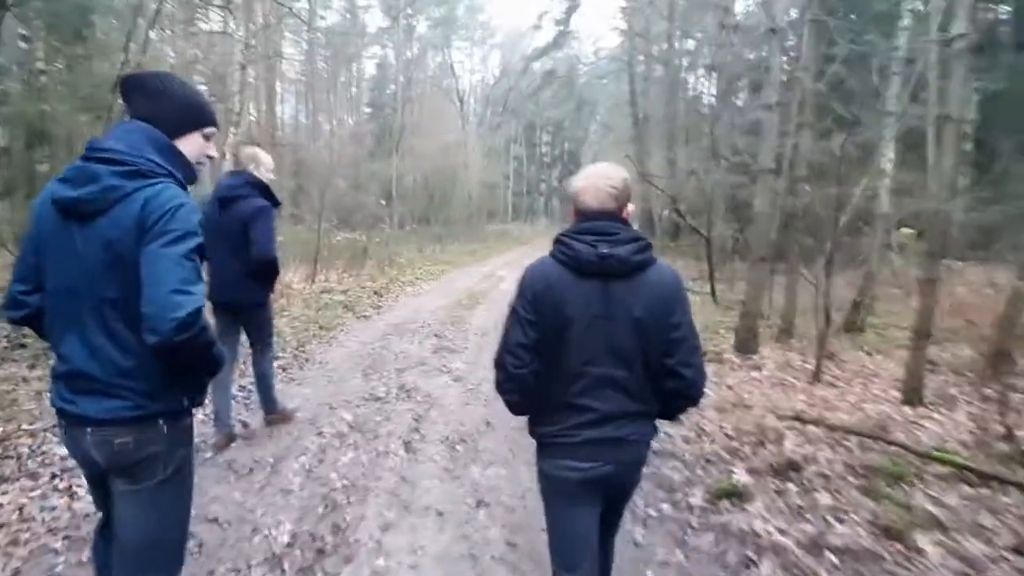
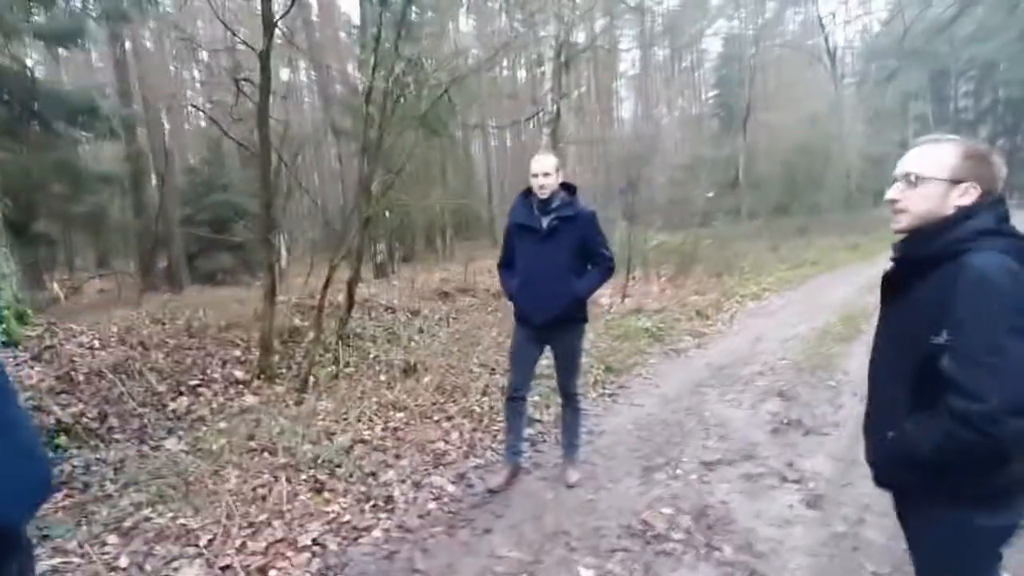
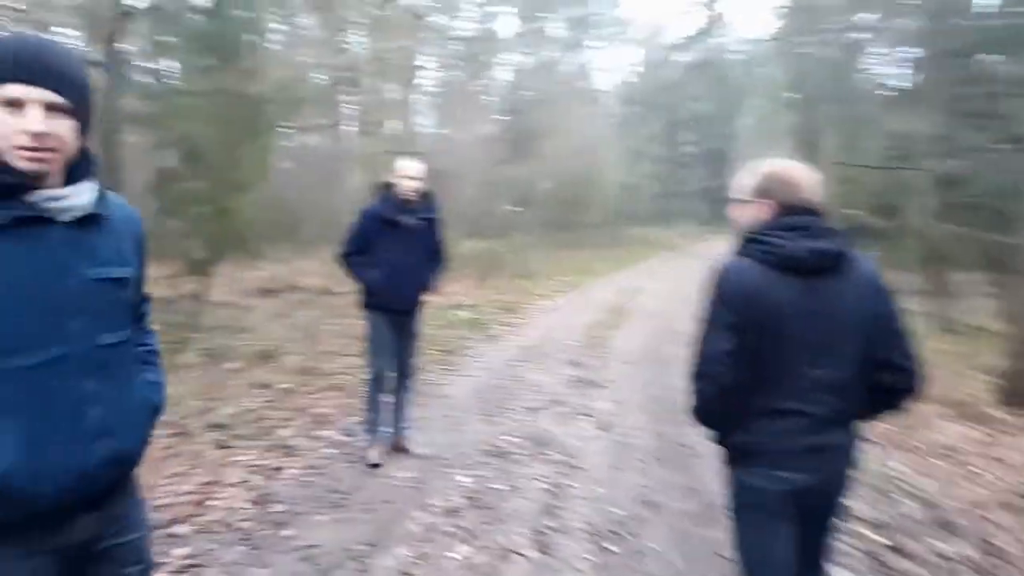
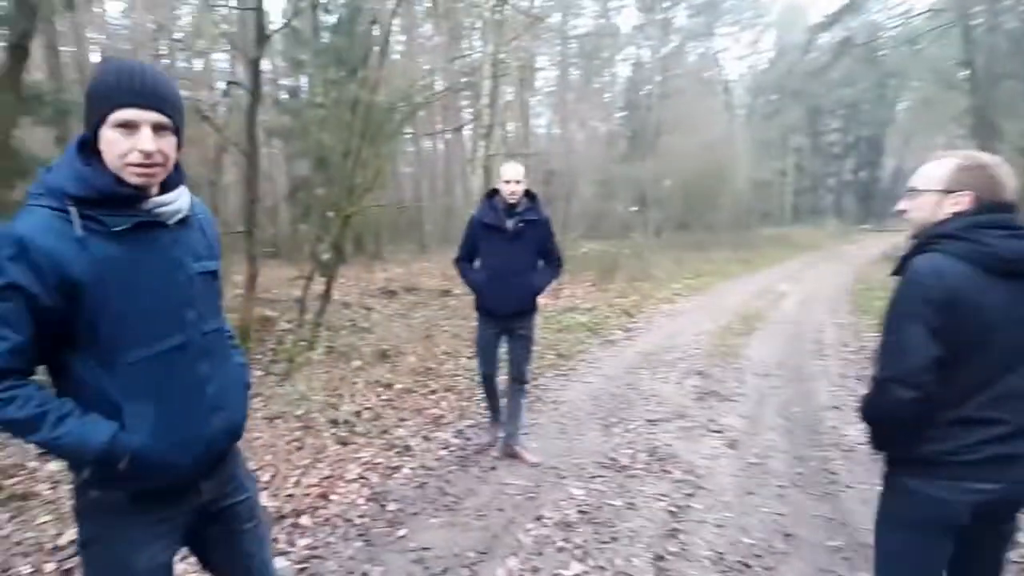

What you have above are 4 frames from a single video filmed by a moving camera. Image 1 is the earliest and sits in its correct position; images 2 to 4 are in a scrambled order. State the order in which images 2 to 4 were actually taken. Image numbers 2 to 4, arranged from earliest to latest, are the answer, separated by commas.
3, 4, 2
